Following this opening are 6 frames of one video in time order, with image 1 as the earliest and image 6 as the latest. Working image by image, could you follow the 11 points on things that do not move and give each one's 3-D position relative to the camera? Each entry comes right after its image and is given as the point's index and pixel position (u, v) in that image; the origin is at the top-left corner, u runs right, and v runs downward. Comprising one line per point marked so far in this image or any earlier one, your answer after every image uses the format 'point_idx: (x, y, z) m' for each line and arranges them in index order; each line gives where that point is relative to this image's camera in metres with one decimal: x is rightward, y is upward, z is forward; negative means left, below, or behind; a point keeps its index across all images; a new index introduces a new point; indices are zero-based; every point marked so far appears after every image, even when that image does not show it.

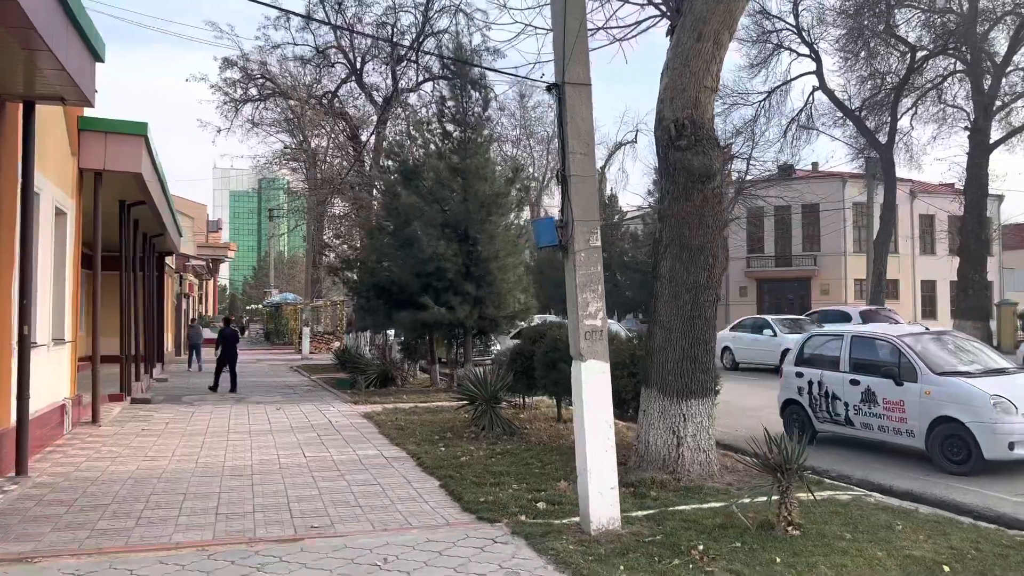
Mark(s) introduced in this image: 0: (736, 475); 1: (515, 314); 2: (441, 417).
0: (+2.1, -1.8, +7.8) m
1: (+0.1, -0.6, +17.4) m
2: (-1.1, -2.0, +12.5) m
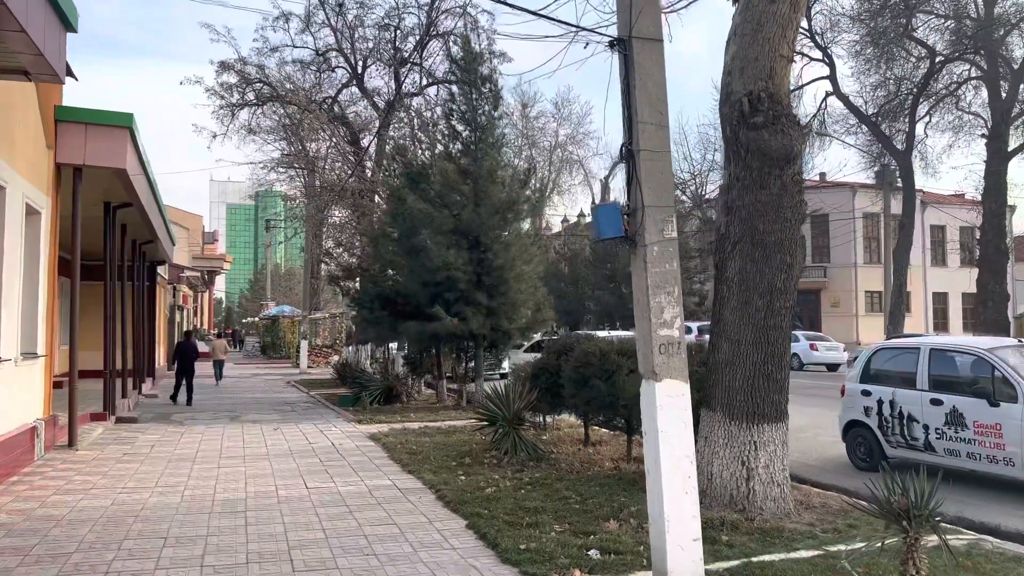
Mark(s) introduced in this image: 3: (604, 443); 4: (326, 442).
0: (+2.5, -1.8, +6.7) m
1: (+0.4, -0.8, +16.2) m
2: (-0.8, -2.1, +11.4) m
3: (+1.2, -2.1, +10.8) m
4: (-2.6, -2.2, +11.5) m
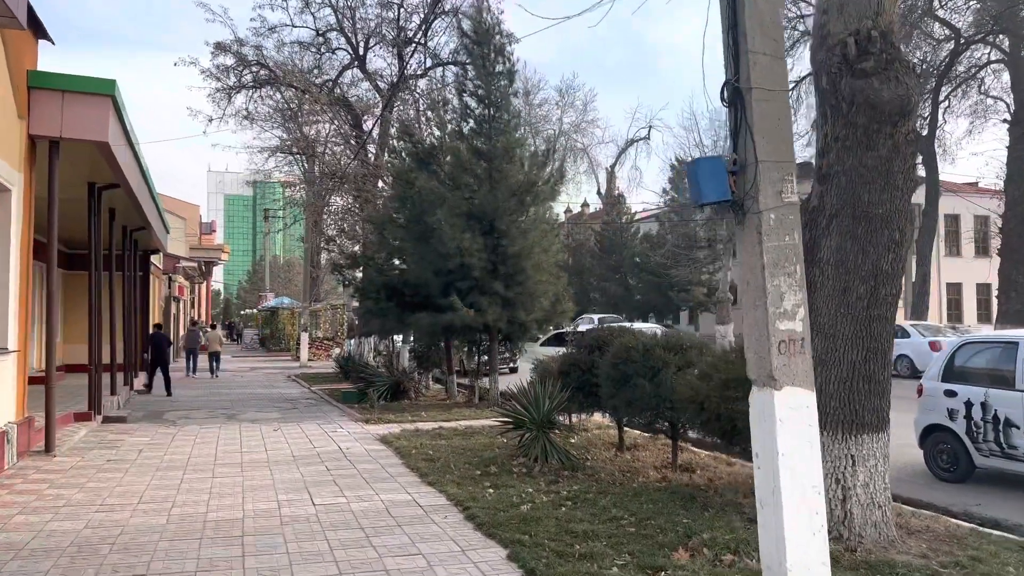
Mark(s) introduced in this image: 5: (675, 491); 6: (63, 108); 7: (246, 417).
0: (+2.8, -1.7, +5.6) m
1: (+0.7, -0.6, +15.1) m
2: (-0.5, -2.0, +10.3) m
3: (+1.6, -1.9, +9.7) m
4: (-2.3, -2.0, +10.4) m
5: (+1.5, -1.8, +7.4) m
6: (-5.3, +2.1, +9.6) m
7: (-4.7, -2.3, +14.4) m
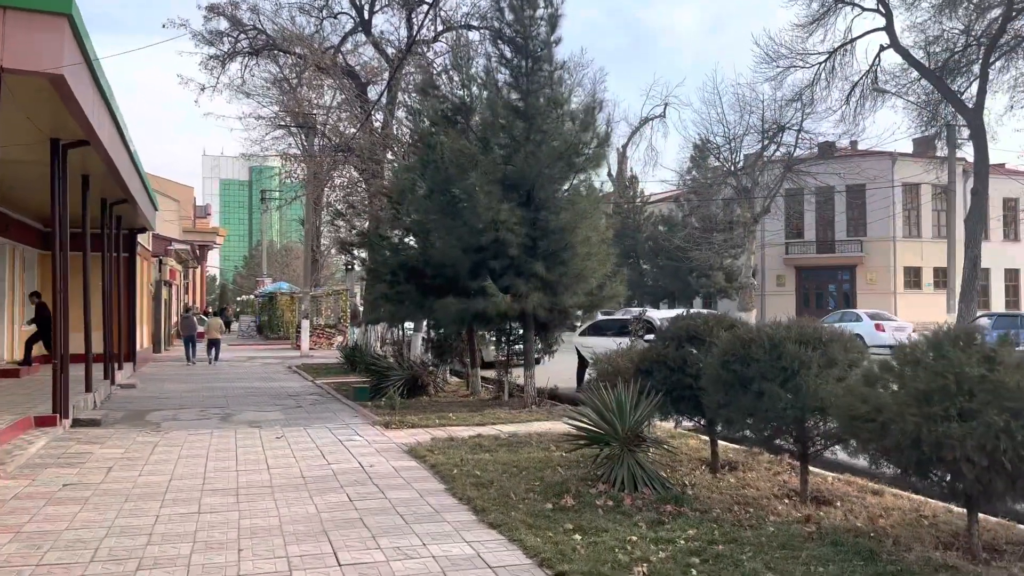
0: (+3.5, -1.6, +3.5) m
1: (+1.3, -0.3, +13.0) m
2: (+0.2, -1.7, +8.2) m
3: (+2.2, -1.7, +7.7) m
4: (-1.6, -1.8, +8.3) m
5: (+2.1, -1.7, +5.3) m
6: (-4.6, +2.3, +7.4) m
7: (-4.1, -2.0, +12.4) m
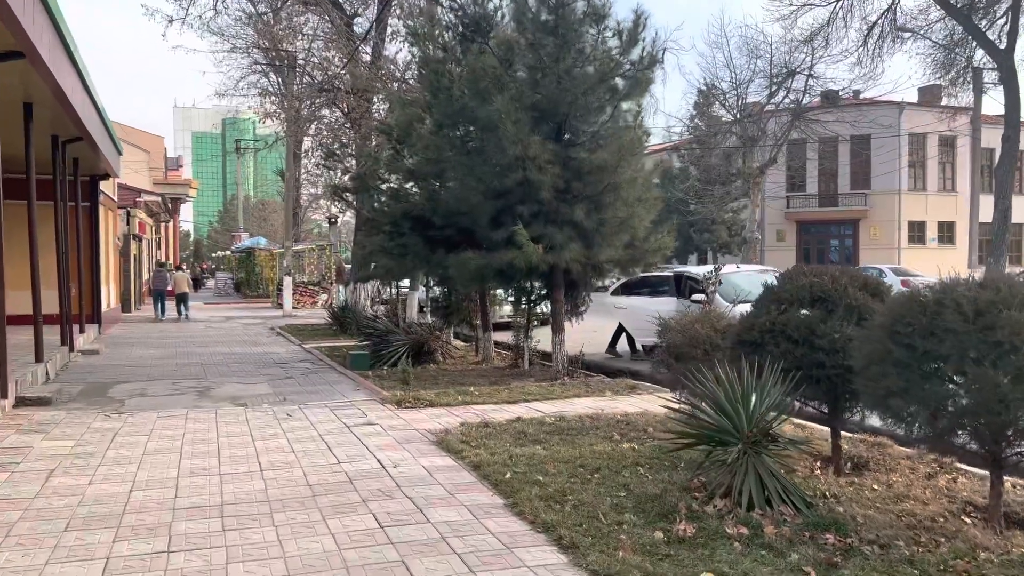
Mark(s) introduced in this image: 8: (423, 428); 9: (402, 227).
0: (+4.1, -1.4, +1.8) m
1: (+1.7, +0.4, +11.2) m
2: (+0.7, -1.3, +6.4) m
3: (+2.7, -1.3, +6.0) m
4: (-1.1, -1.4, +6.5) m
5: (+2.7, -1.4, +3.6) m
6: (-4.1, +2.7, +5.3) m
7: (-3.7, -1.4, +10.5) m
8: (-0.9, -1.3, +7.6) m
9: (-1.7, +0.9, +12.5) m
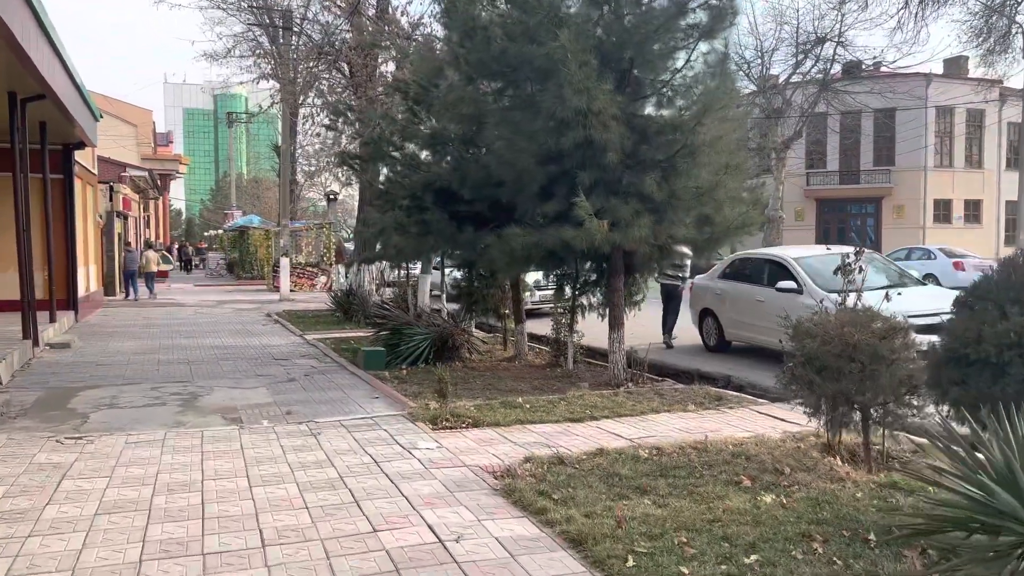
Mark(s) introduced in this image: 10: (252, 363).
0: (+4.7, -1.5, -0.1) m
1: (+2.2, +0.6, +9.2) m
2: (+1.3, -1.3, +4.5) m
3: (+3.3, -1.3, +4.1) m
4: (-0.5, -1.3, +4.5) m
5: (+3.3, -1.4, +1.7) m
6: (-3.5, +2.7, +3.2) m
7: (-3.1, -1.2, +8.5) m
8: (-0.3, -1.2, +5.7) m
9: (-1.1, +1.1, +10.5) m
10: (-3.6, -1.0, +11.3) m
